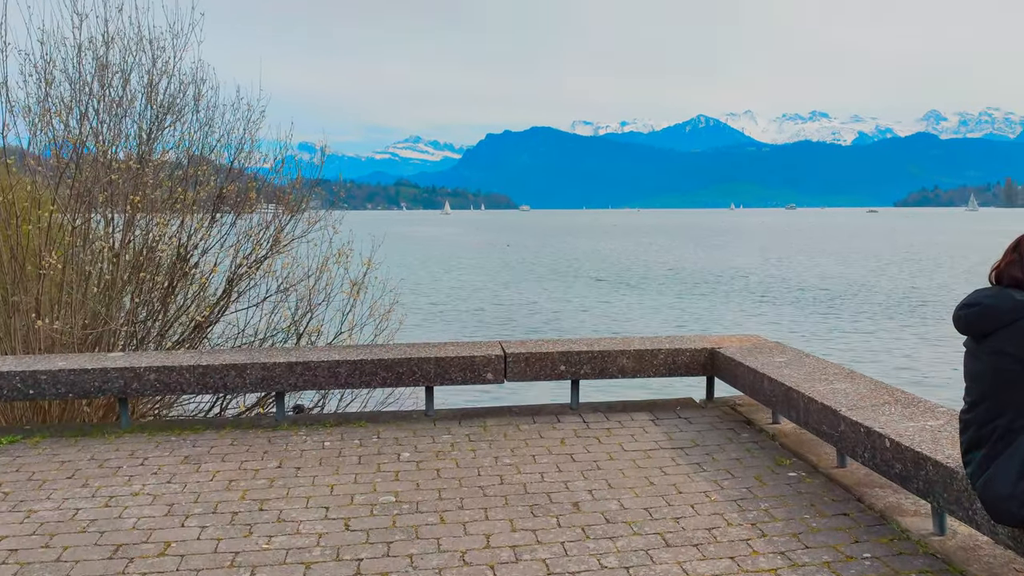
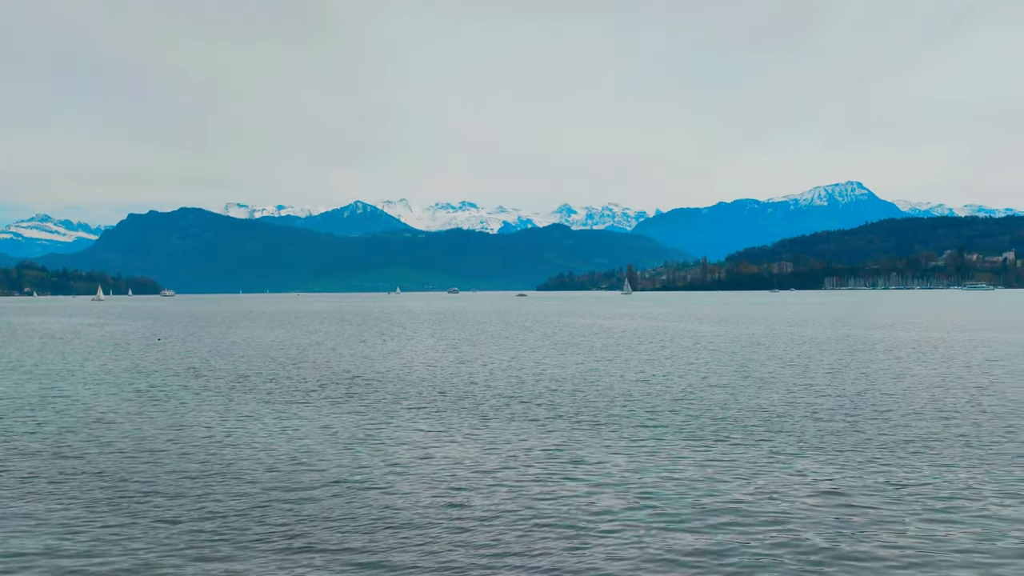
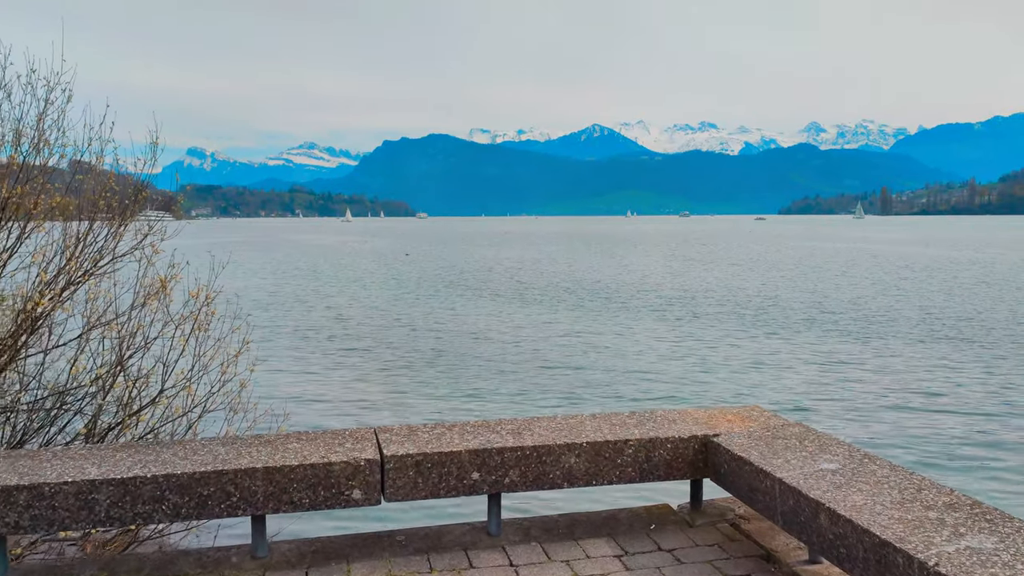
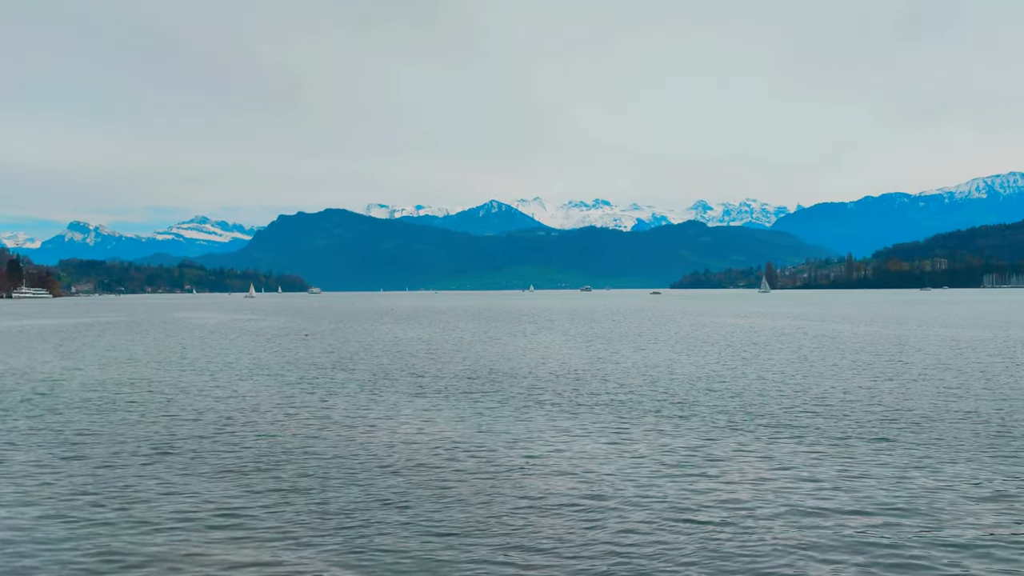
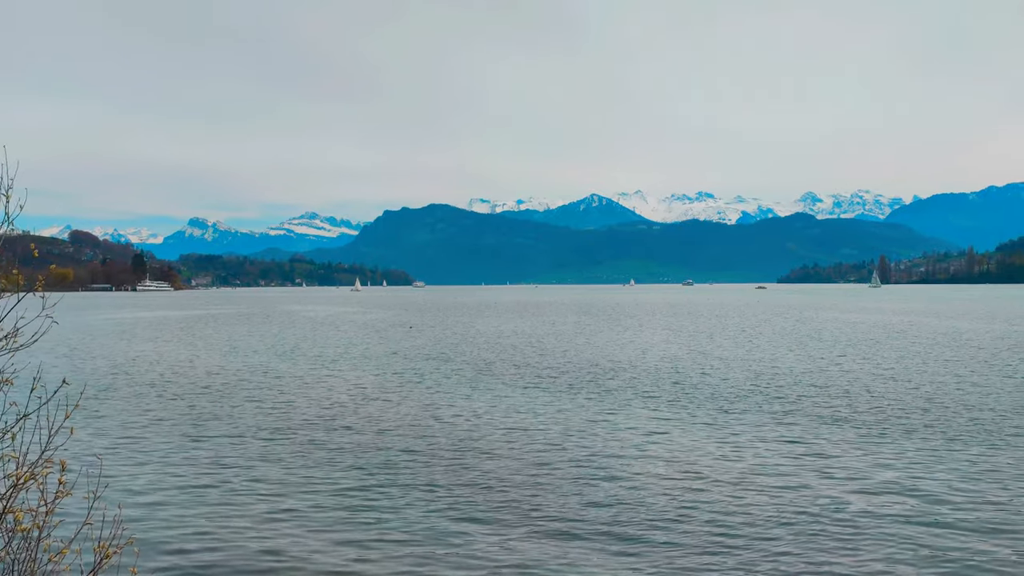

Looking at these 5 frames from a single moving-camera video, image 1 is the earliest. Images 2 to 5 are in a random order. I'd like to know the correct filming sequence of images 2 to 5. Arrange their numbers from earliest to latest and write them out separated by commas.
3, 5, 4, 2
